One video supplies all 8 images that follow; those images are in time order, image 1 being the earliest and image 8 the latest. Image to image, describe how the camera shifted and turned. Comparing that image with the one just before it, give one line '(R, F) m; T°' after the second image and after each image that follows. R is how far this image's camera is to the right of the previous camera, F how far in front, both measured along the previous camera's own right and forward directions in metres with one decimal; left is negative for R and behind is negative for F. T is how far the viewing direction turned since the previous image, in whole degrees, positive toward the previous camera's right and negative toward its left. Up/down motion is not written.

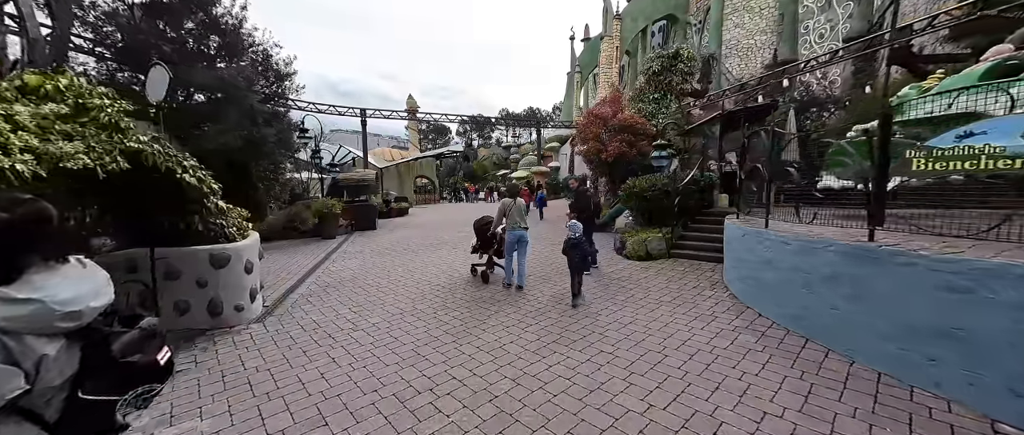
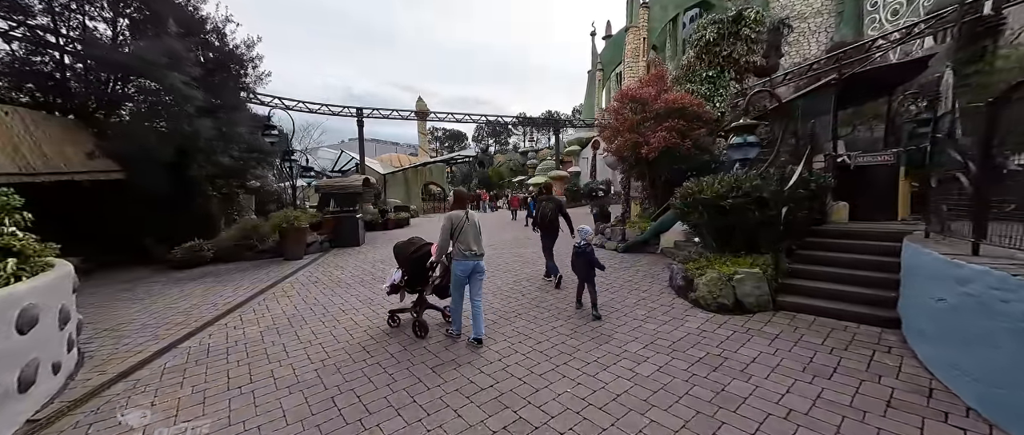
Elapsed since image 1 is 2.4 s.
(+0.2, +2.3) m; -3°
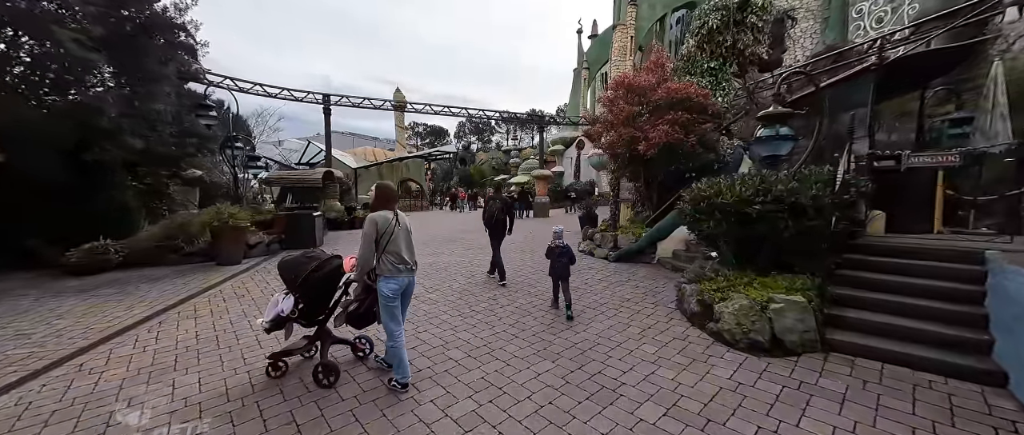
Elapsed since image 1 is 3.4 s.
(+0.1, +1.0) m; +3°
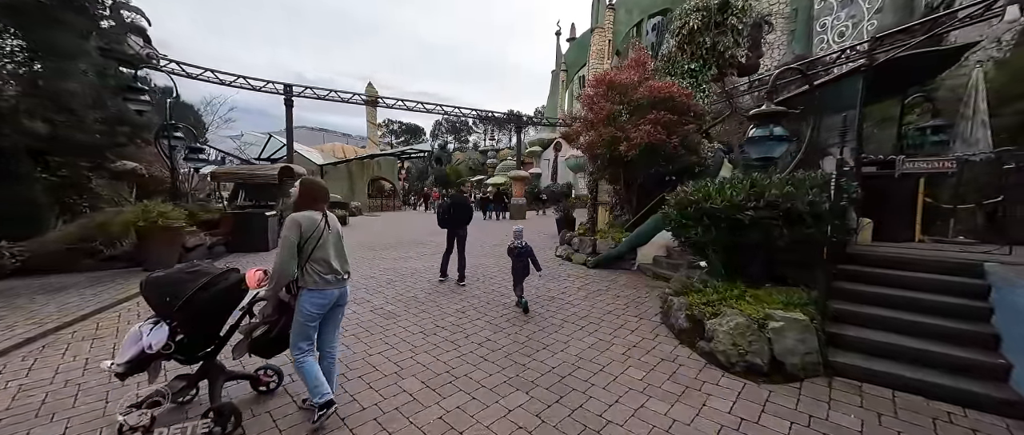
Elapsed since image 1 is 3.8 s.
(+0.1, +0.5) m; +4°
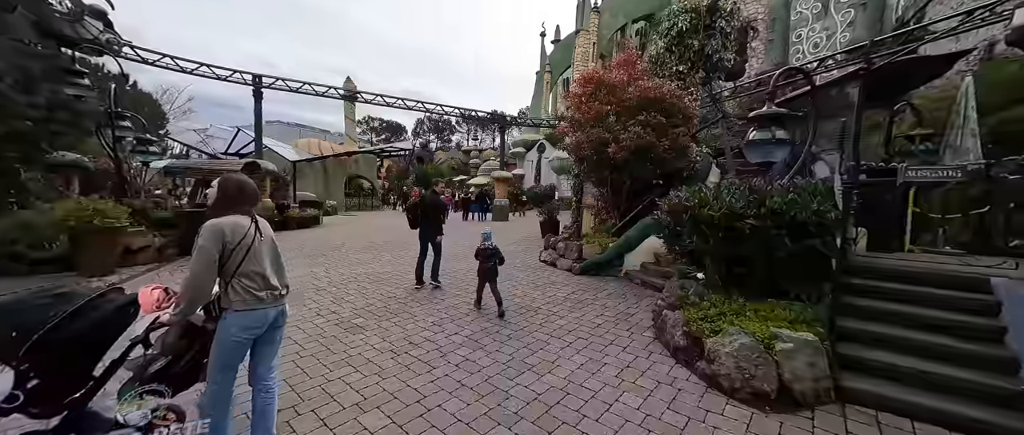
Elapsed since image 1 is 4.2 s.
(0.0, +0.3) m; +3°
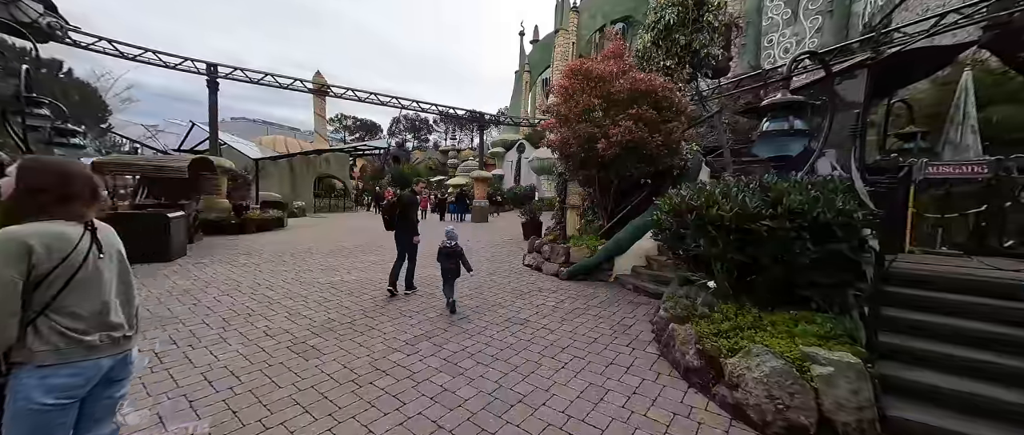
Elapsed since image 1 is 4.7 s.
(-0.1, +0.5) m; +4°
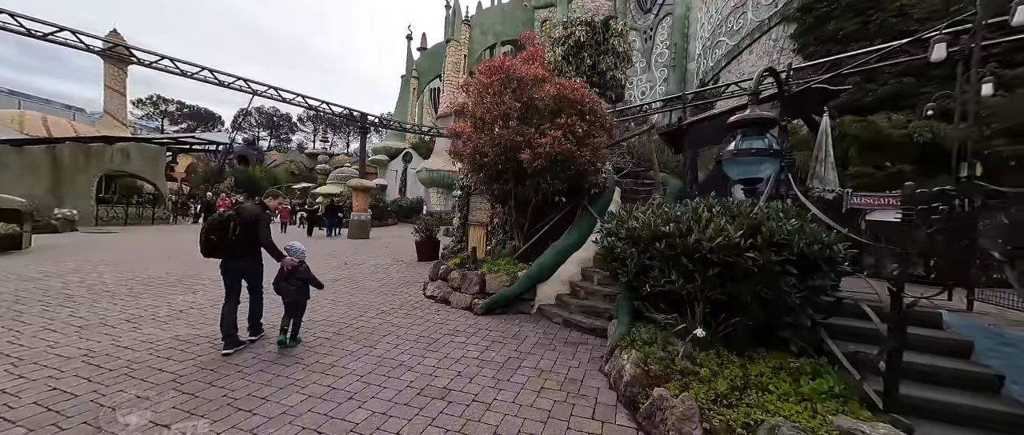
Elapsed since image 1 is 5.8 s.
(-0.3, +1.1) m; +20°
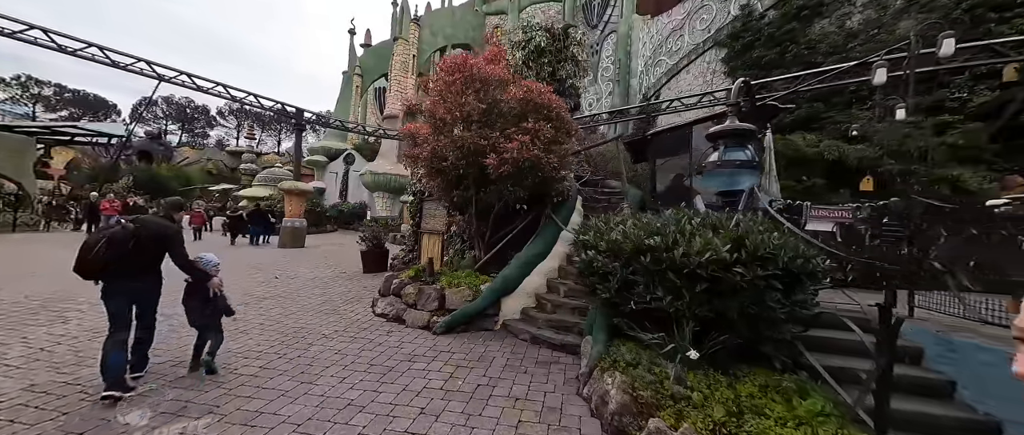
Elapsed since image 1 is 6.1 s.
(-0.2, +0.3) m; +9°
